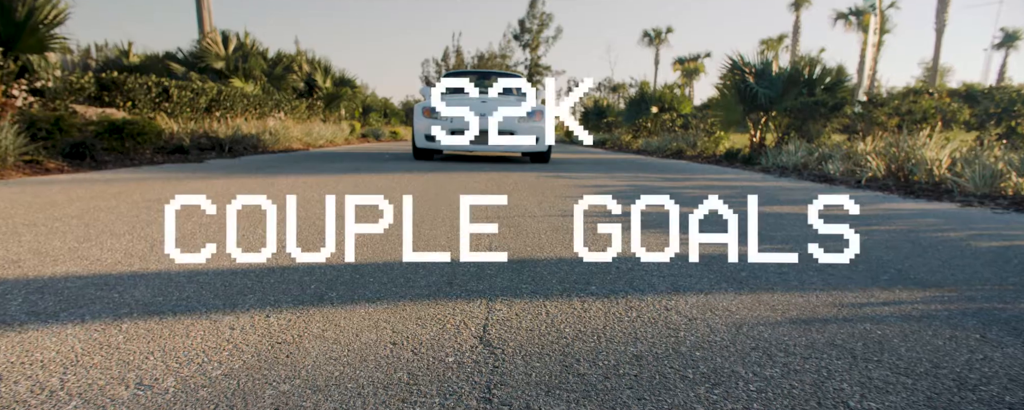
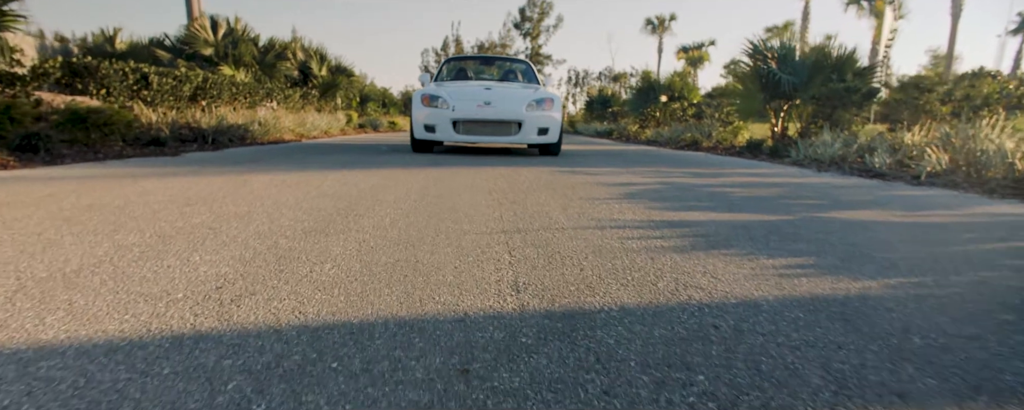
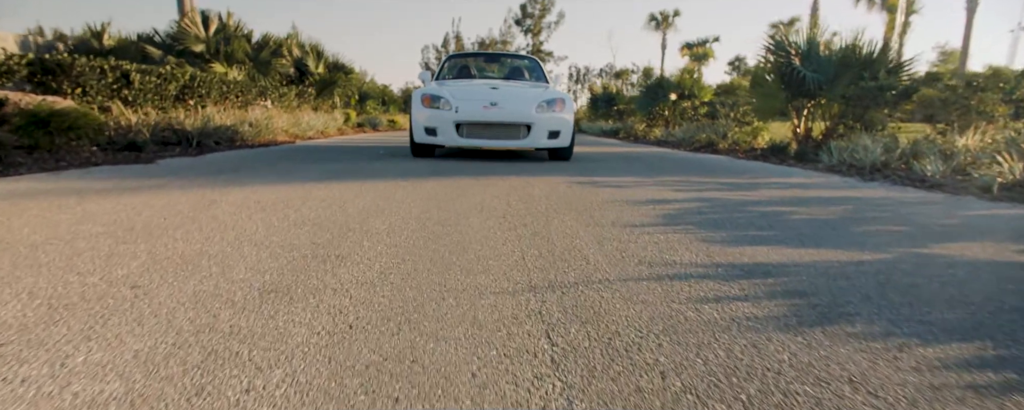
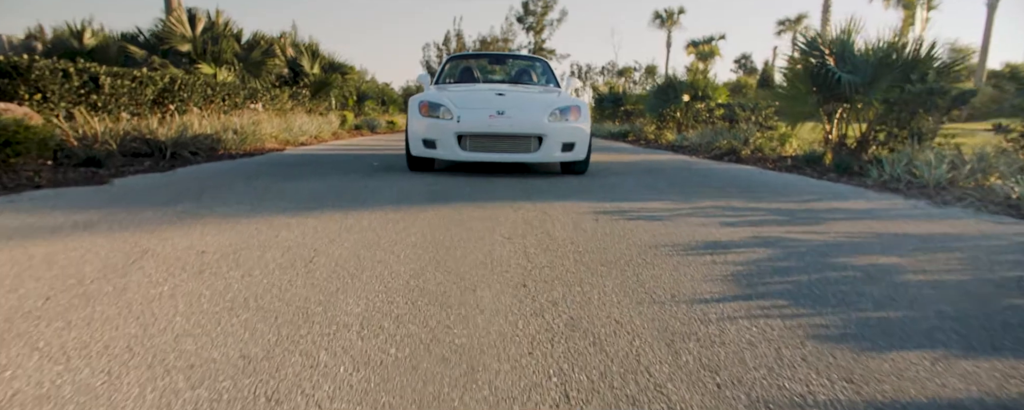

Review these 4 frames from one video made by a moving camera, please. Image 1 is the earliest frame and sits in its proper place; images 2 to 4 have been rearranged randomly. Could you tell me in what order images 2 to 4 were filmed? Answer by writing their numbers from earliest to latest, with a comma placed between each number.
2, 3, 4
